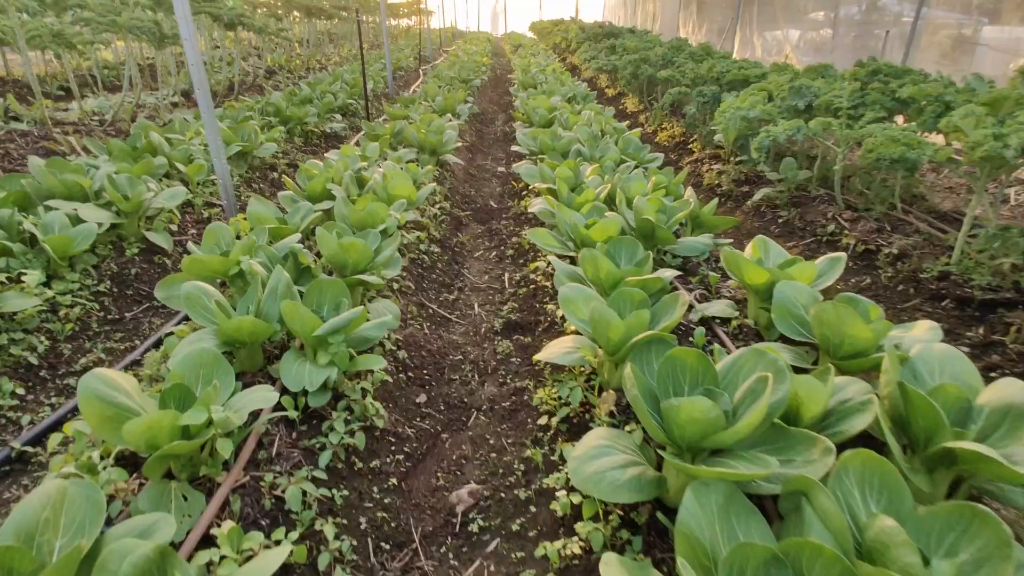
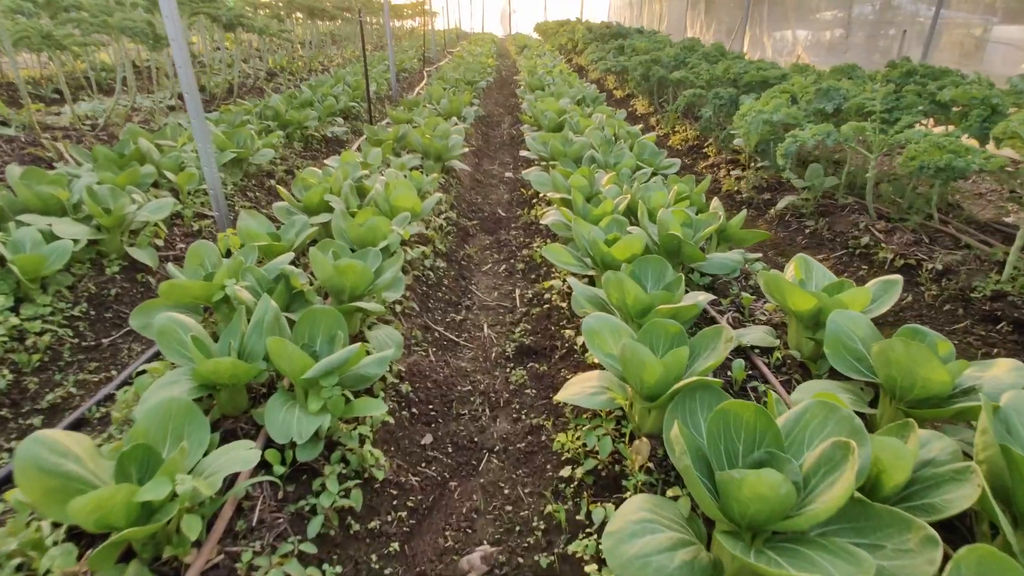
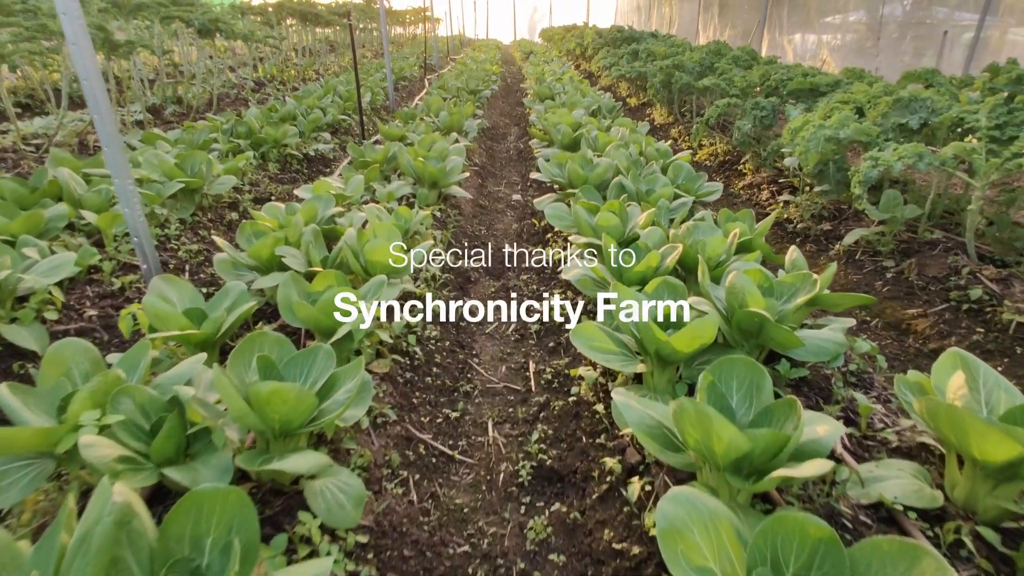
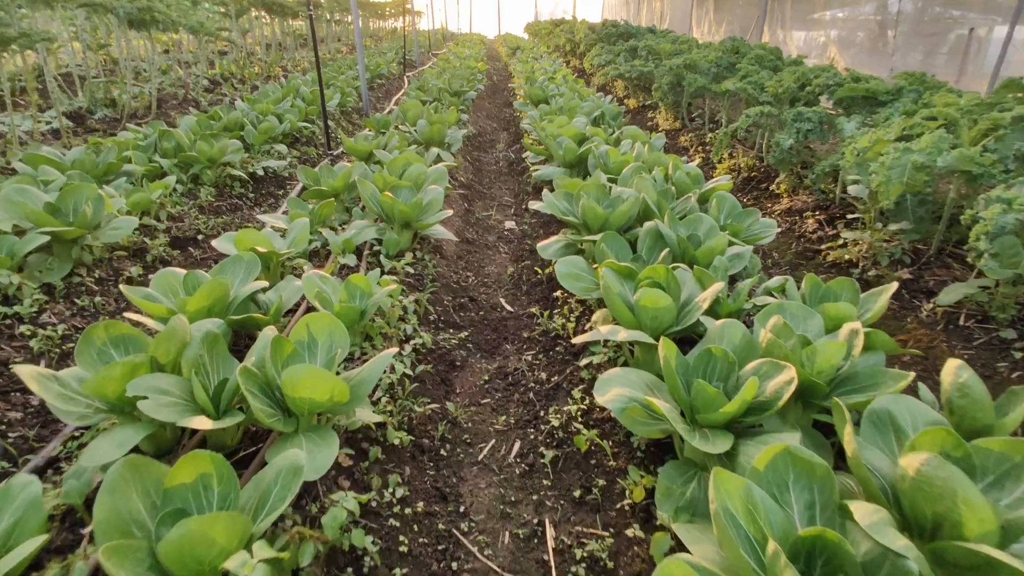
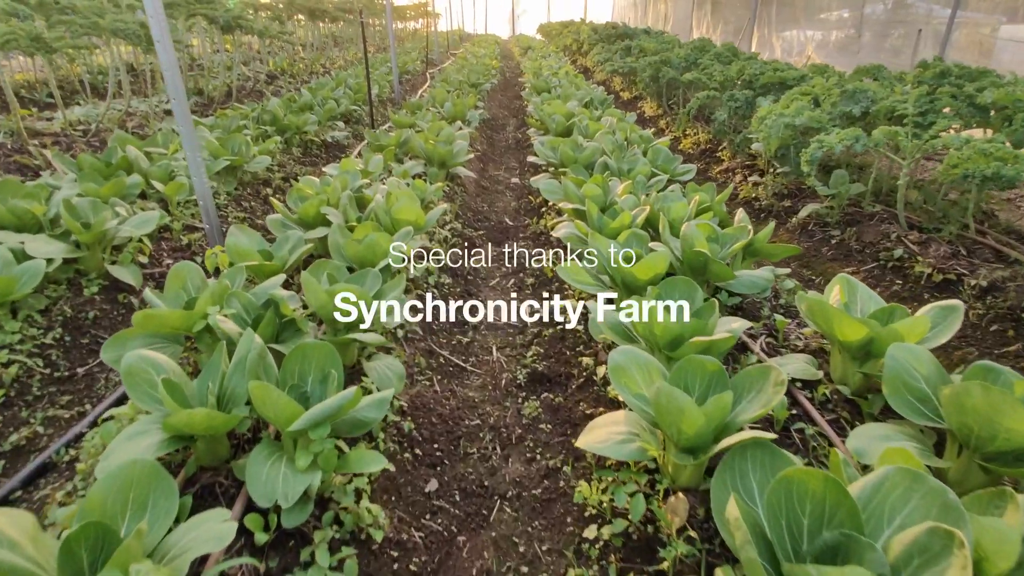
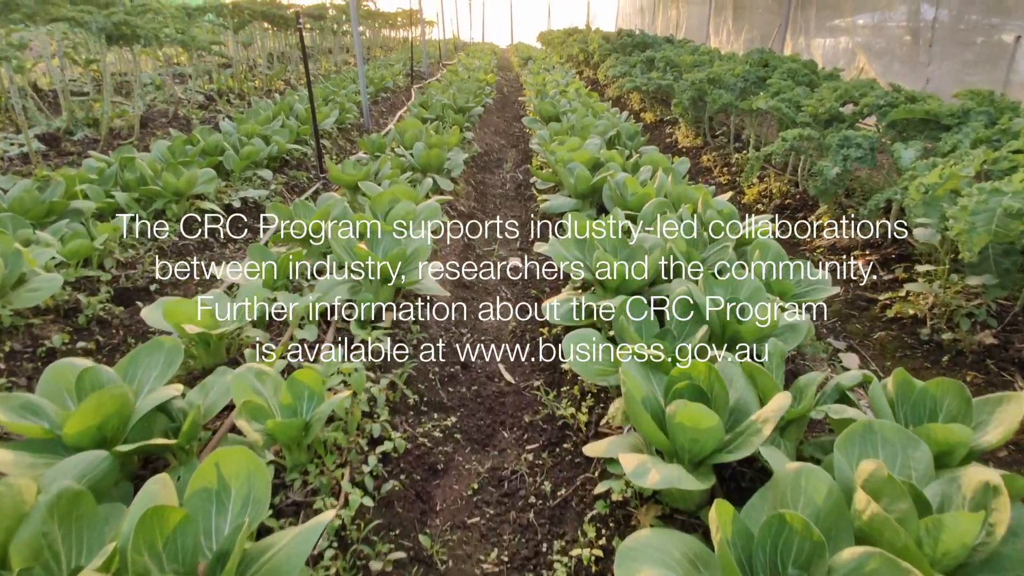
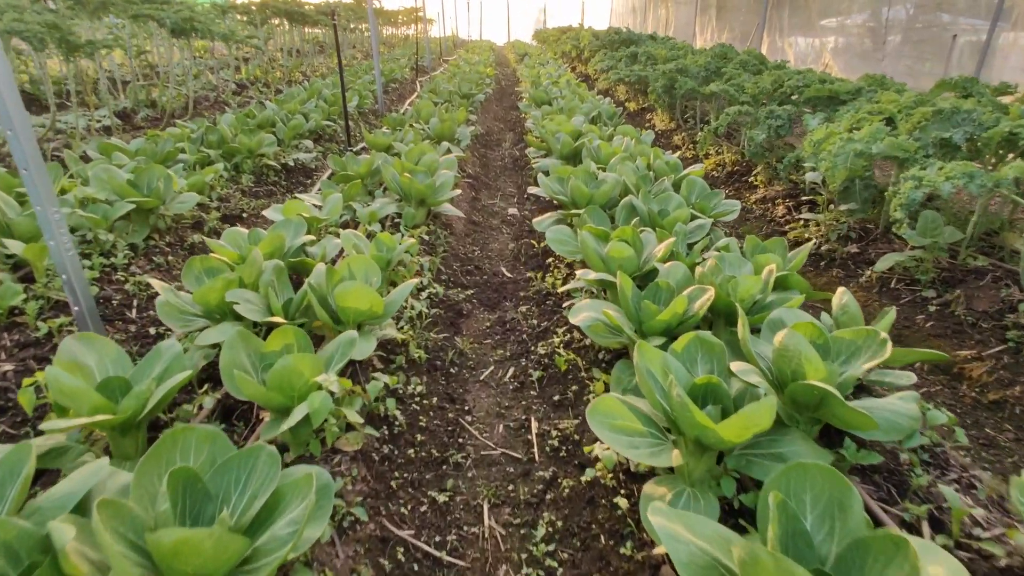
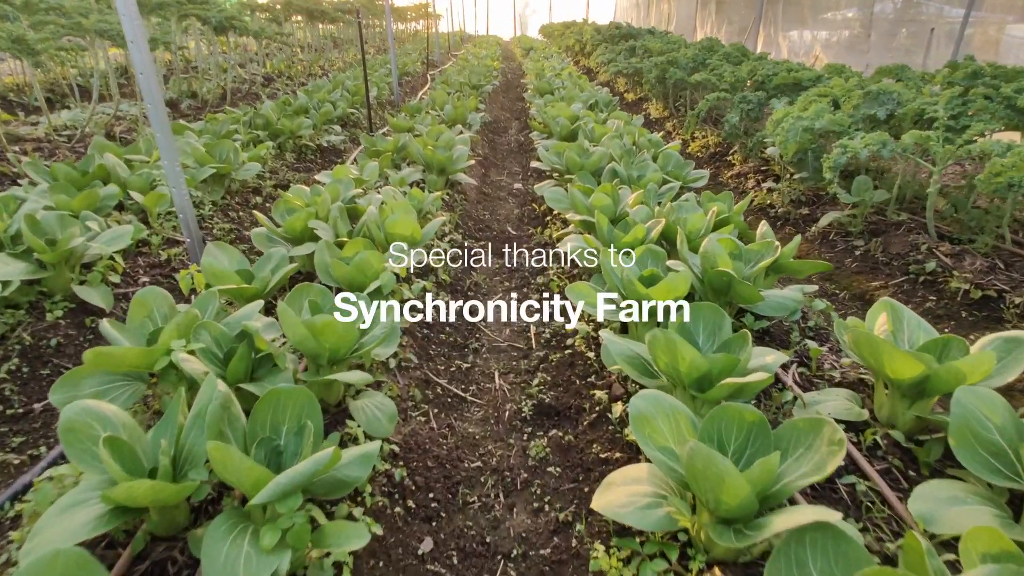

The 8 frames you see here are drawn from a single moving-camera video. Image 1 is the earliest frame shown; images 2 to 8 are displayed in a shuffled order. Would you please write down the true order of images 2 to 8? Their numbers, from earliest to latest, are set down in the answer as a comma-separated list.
2, 5, 8, 3, 7, 4, 6
